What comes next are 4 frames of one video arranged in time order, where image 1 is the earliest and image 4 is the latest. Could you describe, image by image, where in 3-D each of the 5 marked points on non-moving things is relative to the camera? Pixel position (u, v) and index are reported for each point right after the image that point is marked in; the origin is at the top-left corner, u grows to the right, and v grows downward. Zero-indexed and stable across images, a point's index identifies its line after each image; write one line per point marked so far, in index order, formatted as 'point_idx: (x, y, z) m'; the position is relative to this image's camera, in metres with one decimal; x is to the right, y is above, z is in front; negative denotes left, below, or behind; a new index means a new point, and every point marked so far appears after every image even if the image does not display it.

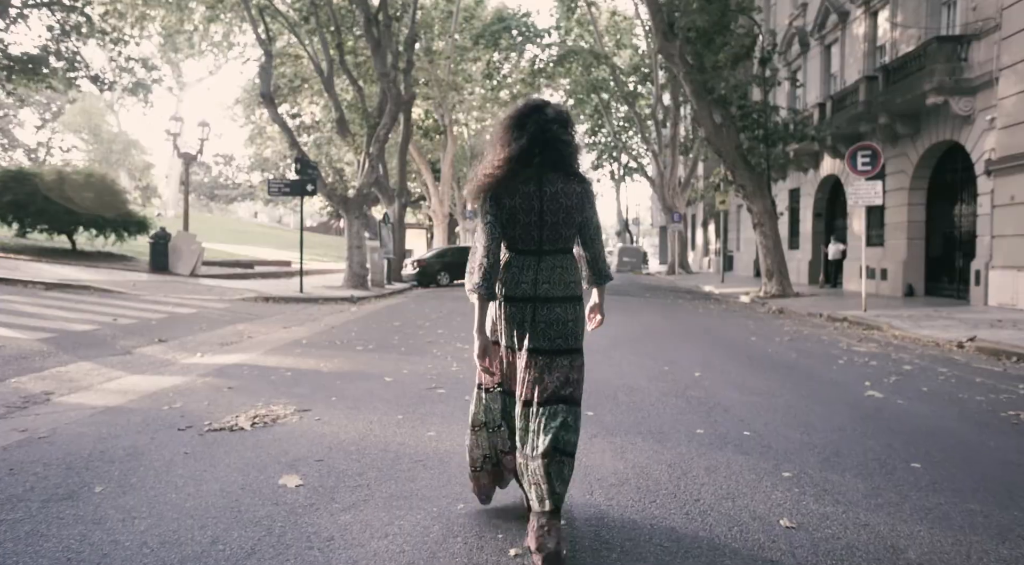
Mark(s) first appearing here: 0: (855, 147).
0: (+6.8, +2.7, +16.1) m
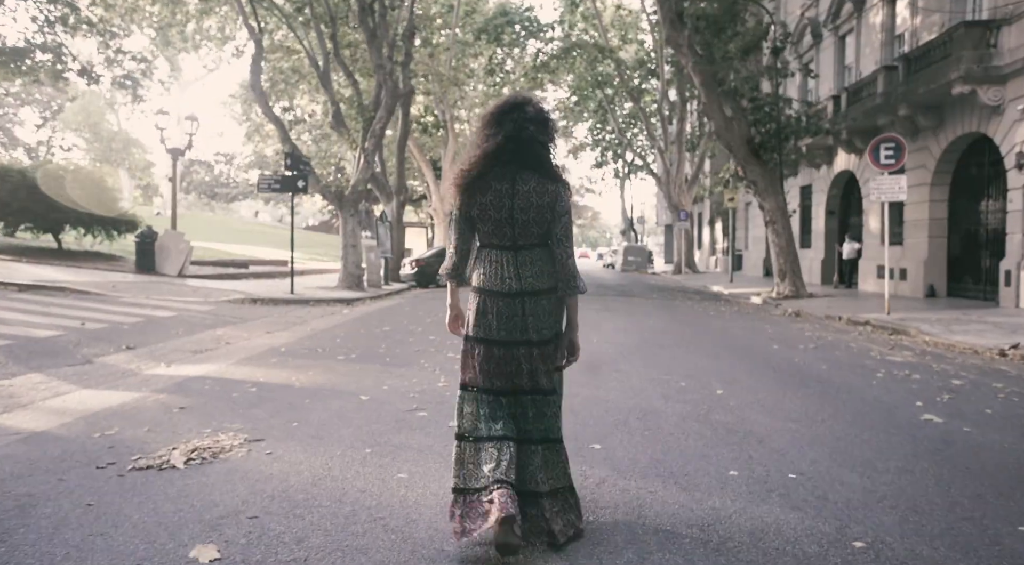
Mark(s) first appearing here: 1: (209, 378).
0: (+6.8, +2.7, +15.1) m
1: (-3.0, -0.9, +8.1) m
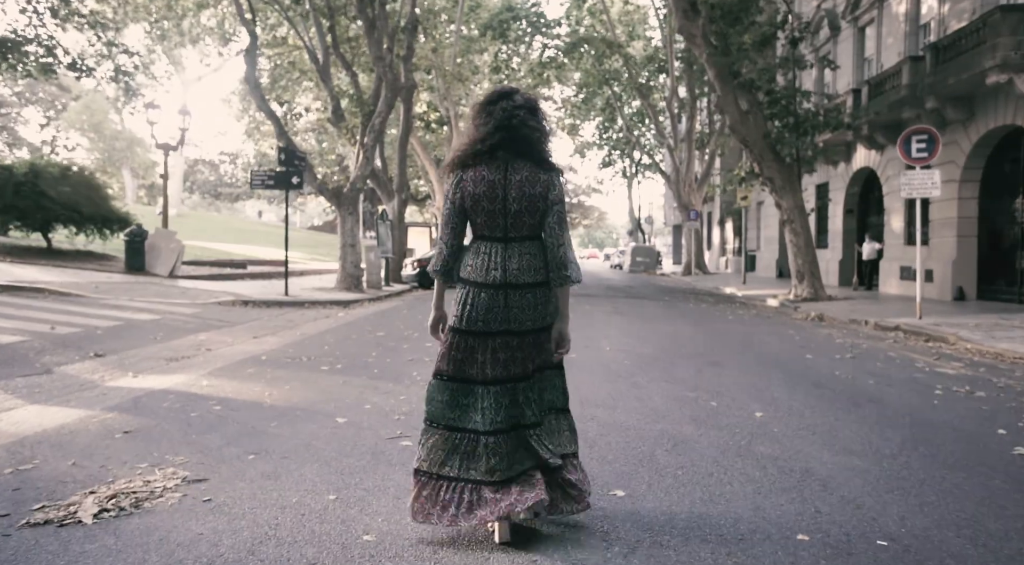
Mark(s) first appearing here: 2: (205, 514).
0: (+6.9, +2.6, +14.1) m
1: (-3.0, -1.0, +7.1) m
2: (-1.4, -1.0, +3.6) m
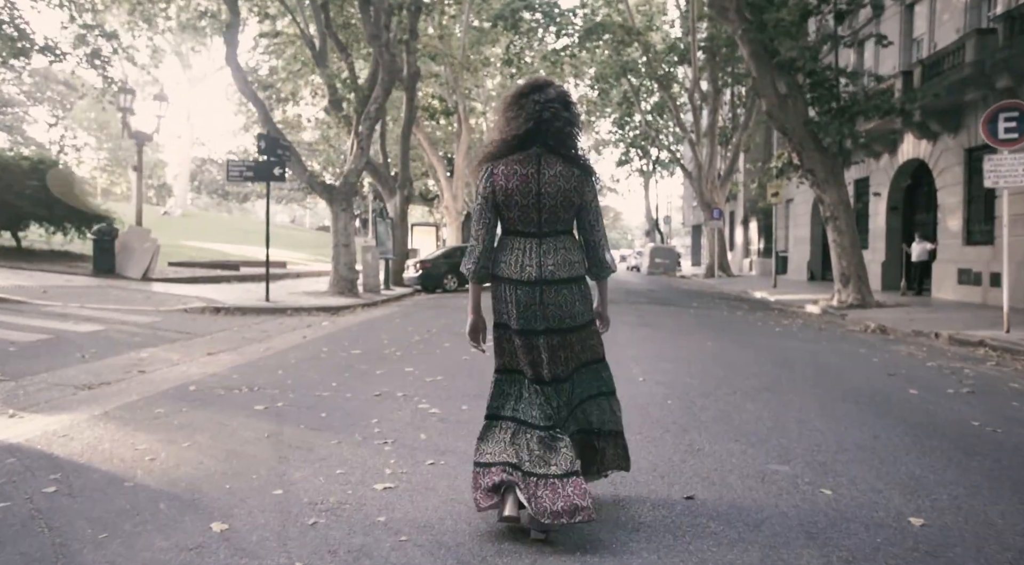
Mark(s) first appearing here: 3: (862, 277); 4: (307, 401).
0: (+7.0, +2.5, +11.8) m
1: (-3.0, -1.0, +5.0) m
2: (-1.4, -1.1, +1.4) m
3: (+8.1, +0.1, +18.8) m
4: (-1.6, -0.9, +6.4) m
